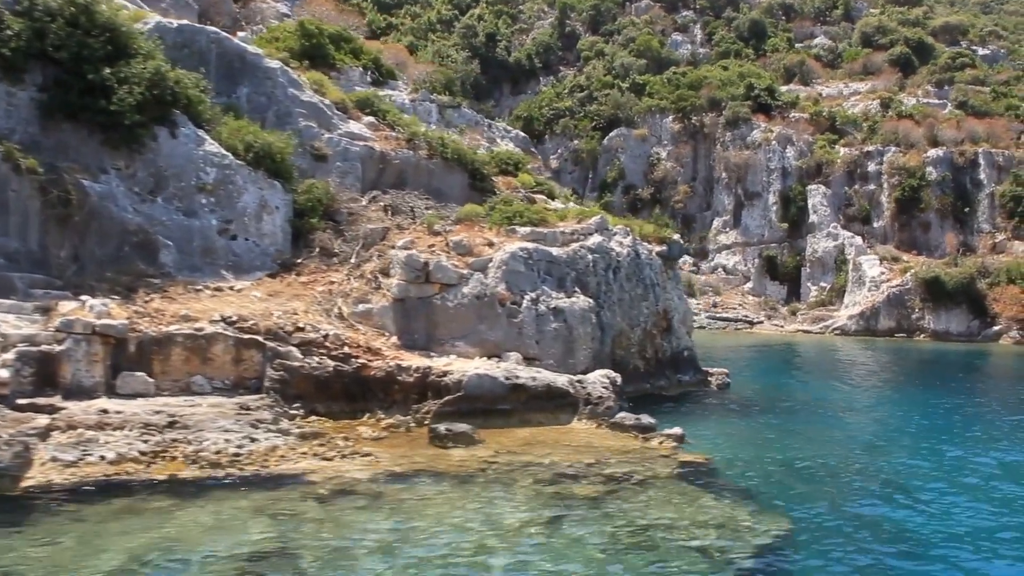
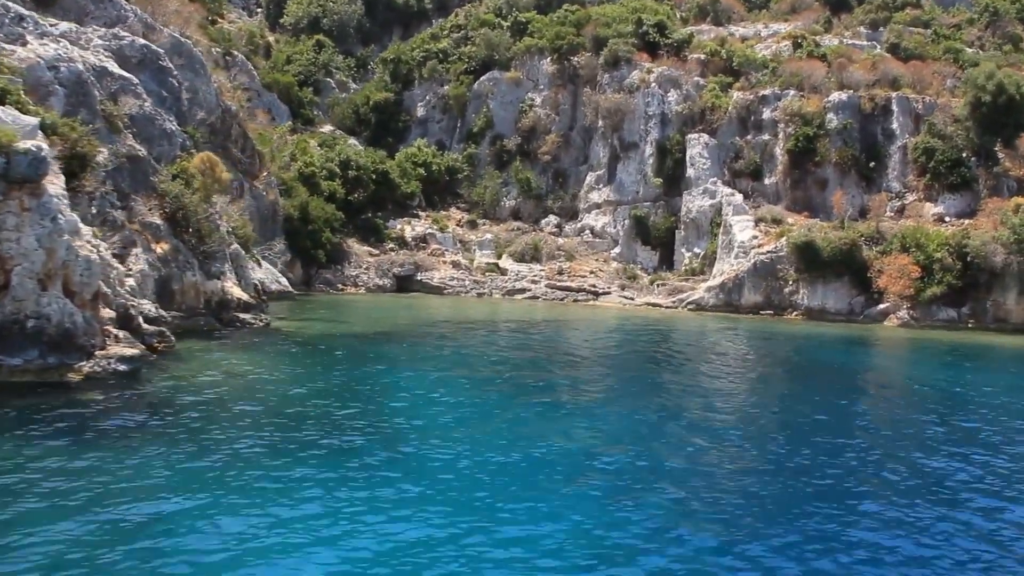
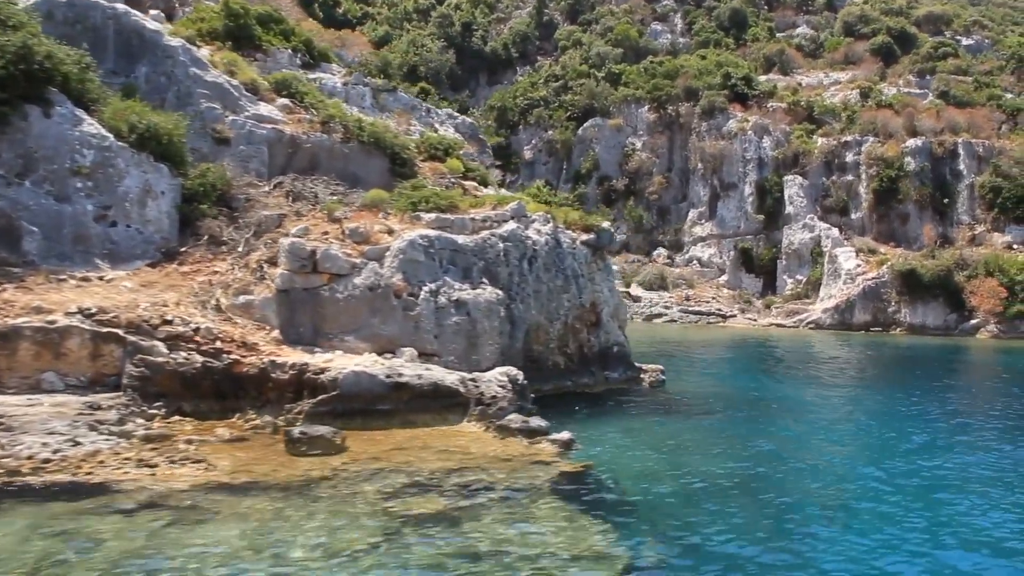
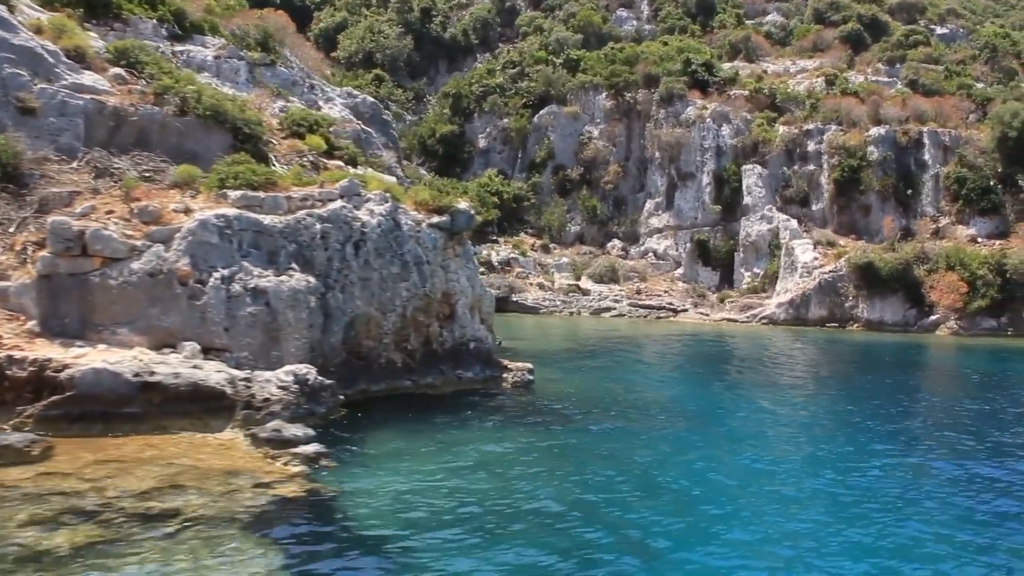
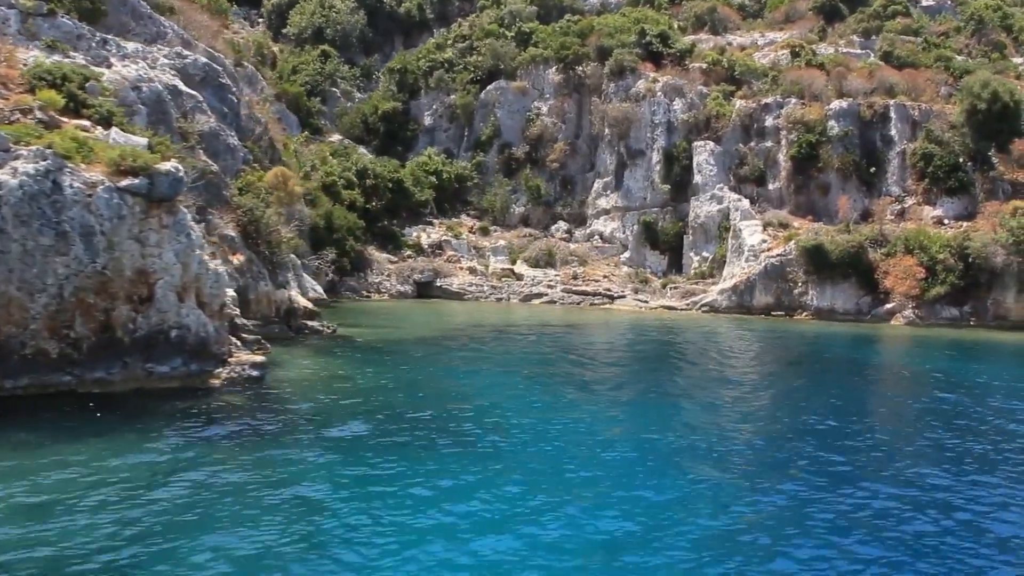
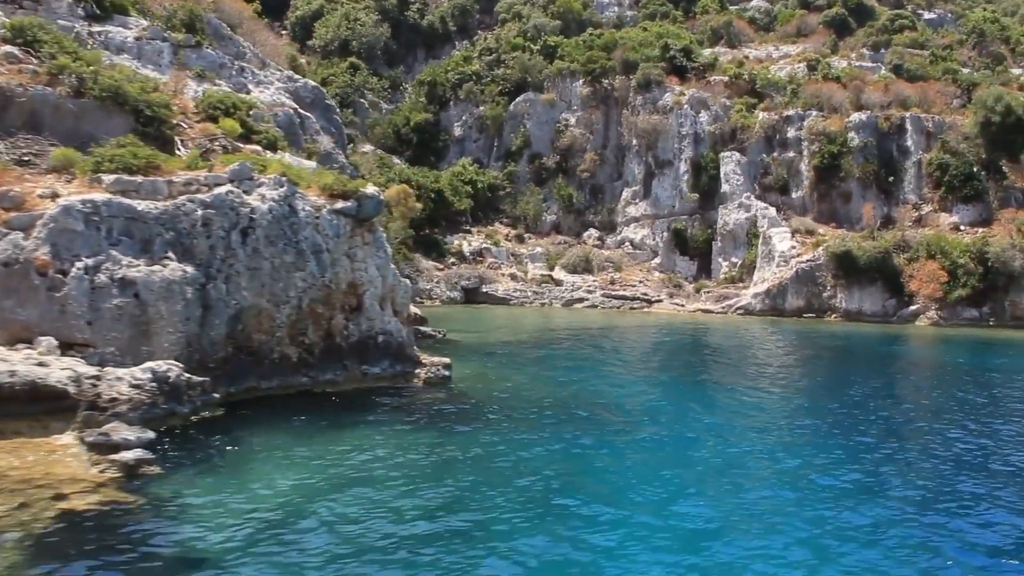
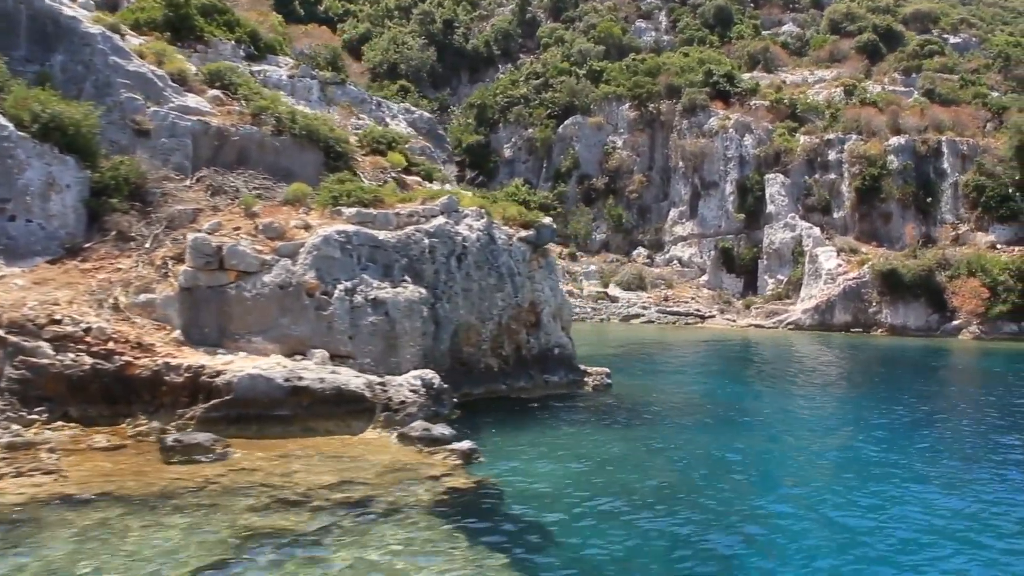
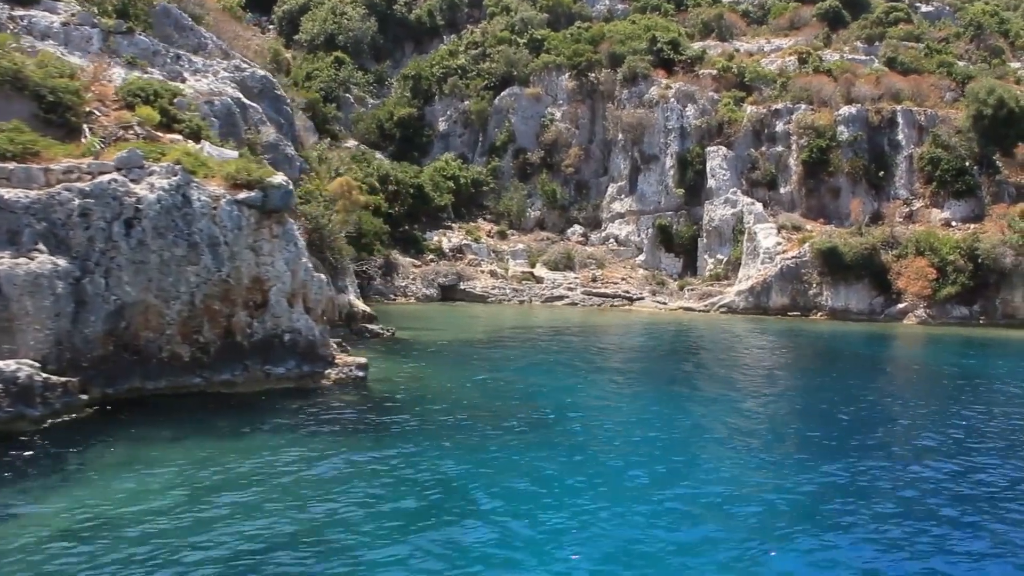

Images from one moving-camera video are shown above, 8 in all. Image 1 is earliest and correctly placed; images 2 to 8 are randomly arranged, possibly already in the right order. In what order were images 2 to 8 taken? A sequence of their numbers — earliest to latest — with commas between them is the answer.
3, 7, 4, 6, 8, 5, 2
